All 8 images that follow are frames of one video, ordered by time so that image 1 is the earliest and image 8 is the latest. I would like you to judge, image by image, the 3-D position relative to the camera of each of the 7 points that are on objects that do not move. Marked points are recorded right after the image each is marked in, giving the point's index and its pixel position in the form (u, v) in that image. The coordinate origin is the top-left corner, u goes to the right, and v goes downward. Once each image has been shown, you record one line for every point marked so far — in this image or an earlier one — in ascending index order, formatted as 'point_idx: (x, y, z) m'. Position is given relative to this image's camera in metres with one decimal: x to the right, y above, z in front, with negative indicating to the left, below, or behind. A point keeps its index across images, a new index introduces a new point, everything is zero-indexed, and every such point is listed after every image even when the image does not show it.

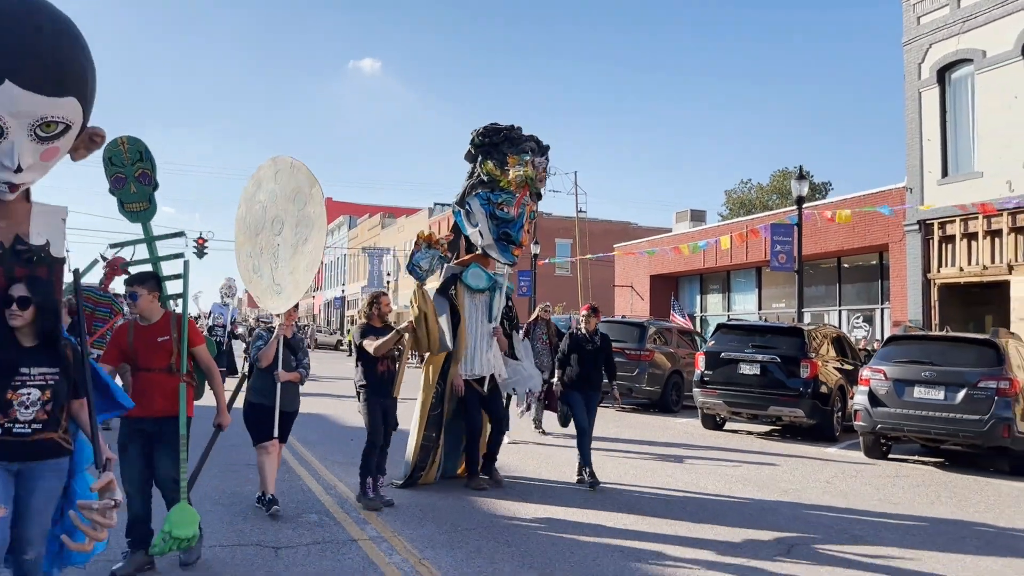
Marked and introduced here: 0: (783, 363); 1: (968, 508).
0: (+3.6, -1.0, +12.0) m
1: (+4.0, -2.1, +7.9) m
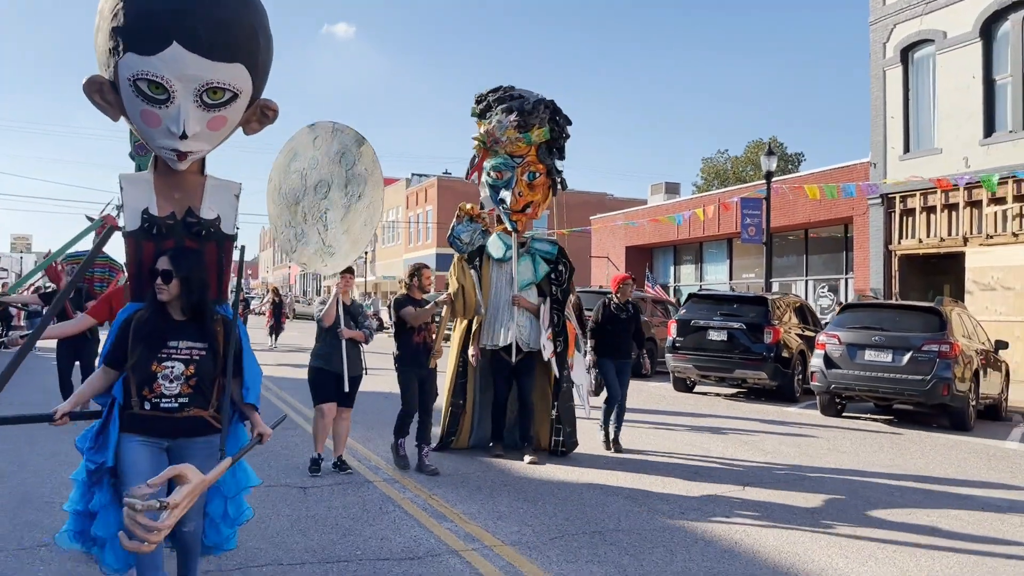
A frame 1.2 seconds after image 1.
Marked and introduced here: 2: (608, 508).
0: (+3.4, -0.6, +13.0) m
1: (+3.9, -1.8, +8.9) m
2: (+0.6, -1.5, +5.9) m
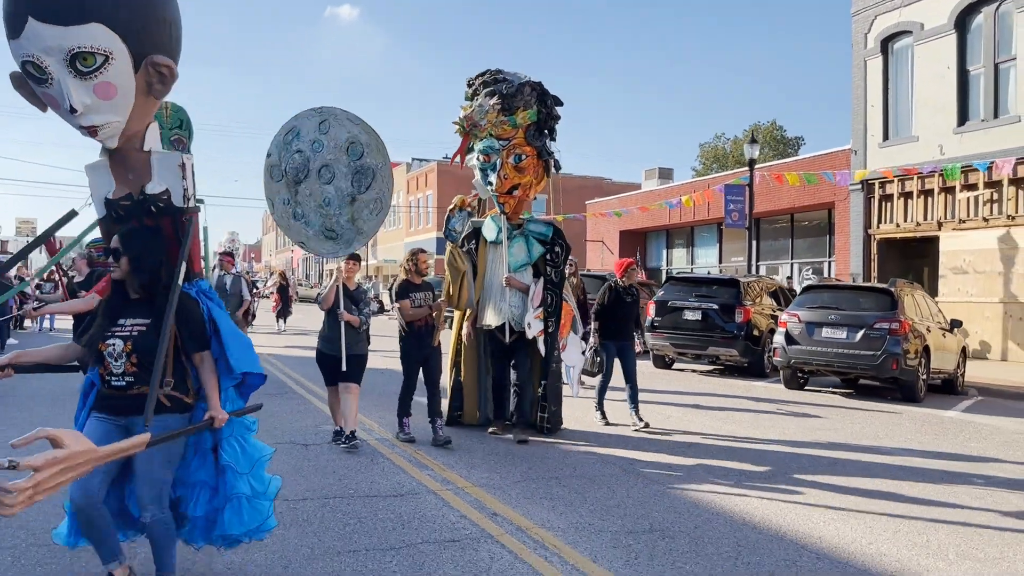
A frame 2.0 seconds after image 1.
0: (+3.2, -0.4, +13.9) m
1: (+3.7, -1.6, +9.8) m
2: (+0.4, -1.3, +6.8) m
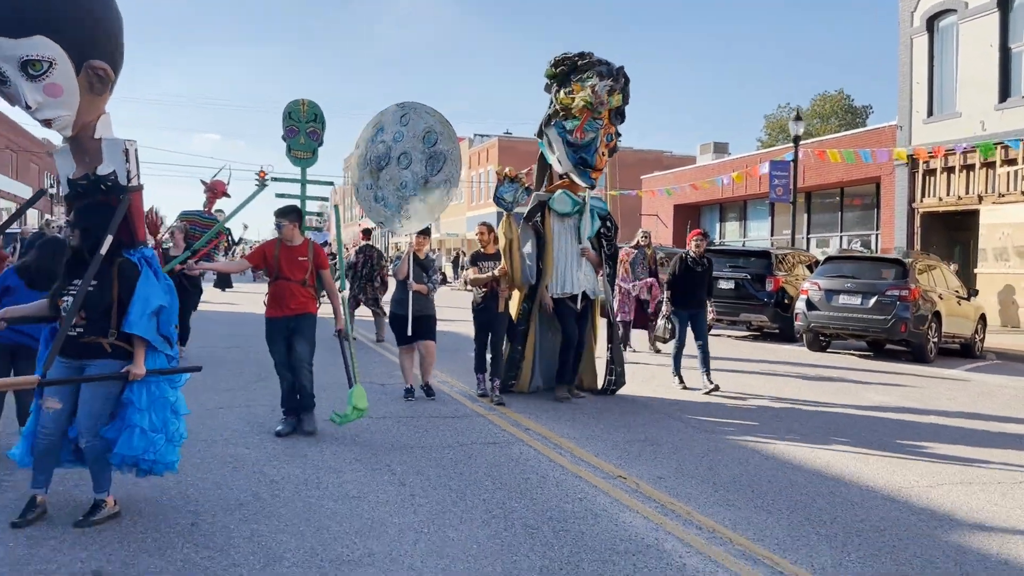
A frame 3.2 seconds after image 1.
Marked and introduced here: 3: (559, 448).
0: (+4.1, +0.1, +15.1) m
1: (+4.3, -1.3, +11.1) m
2: (+0.8, -1.1, +8.3) m
3: (+0.3, -1.0, +5.8) m
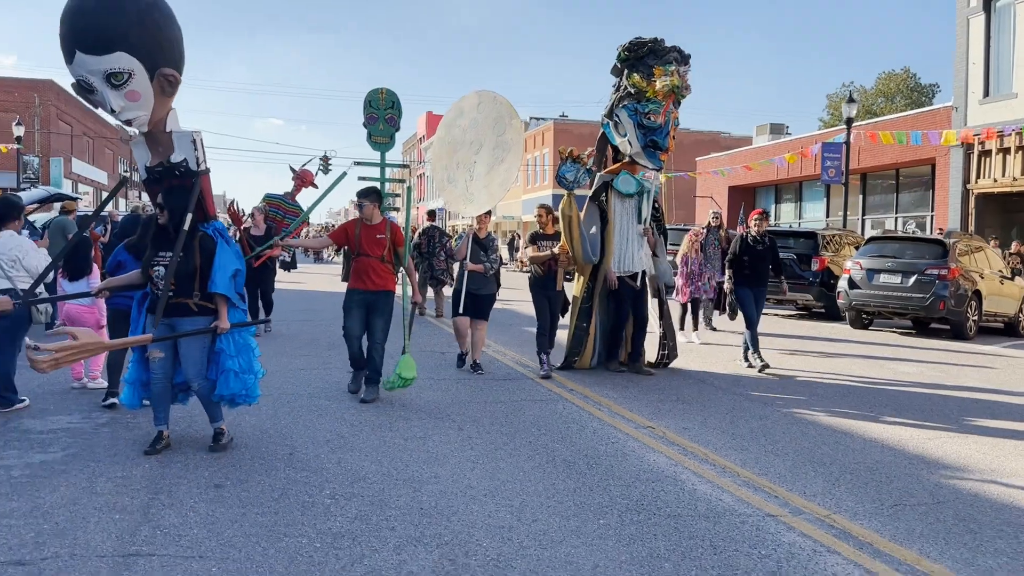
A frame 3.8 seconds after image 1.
0: (+5.0, +0.5, +15.6) m
1: (+4.9, -1.0, +11.6) m
2: (+1.3, -0.8, +9.0) m
3: (+0.7, -0.9, +6.5) m
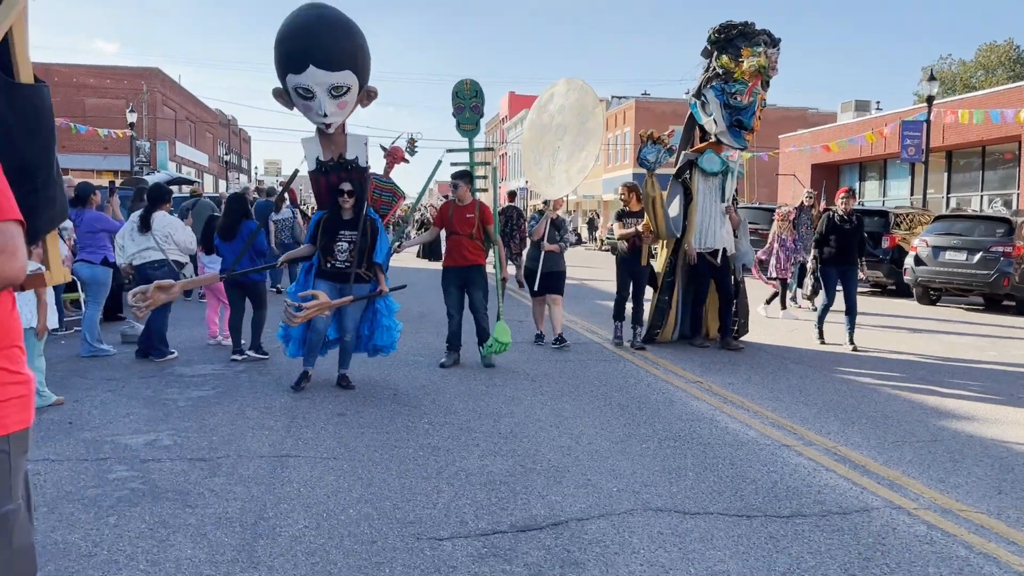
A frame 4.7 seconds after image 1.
0: (+6.4, +0.9, +16.0) m
1: (+6.0, -0.7, +12.0) m
2: (+2.1, -0.5, +9.9) m
3: (+1.2, -0.6, +7.4) m
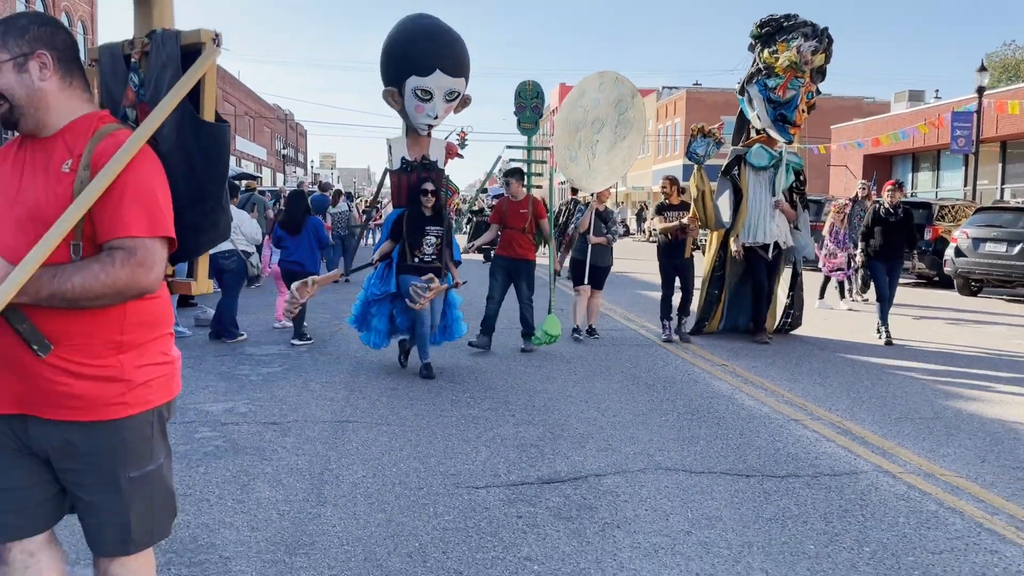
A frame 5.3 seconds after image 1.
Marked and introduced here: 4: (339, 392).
0: (+7.2, +1.0, +16.2) m
1: (+6.6, -0.6, +12.3) m
2: (+2.5, -0.4, +10.3) m
3: (+1.6, -0.5, +7.9) m
4: (-1.1, -0.7, +5.8) m
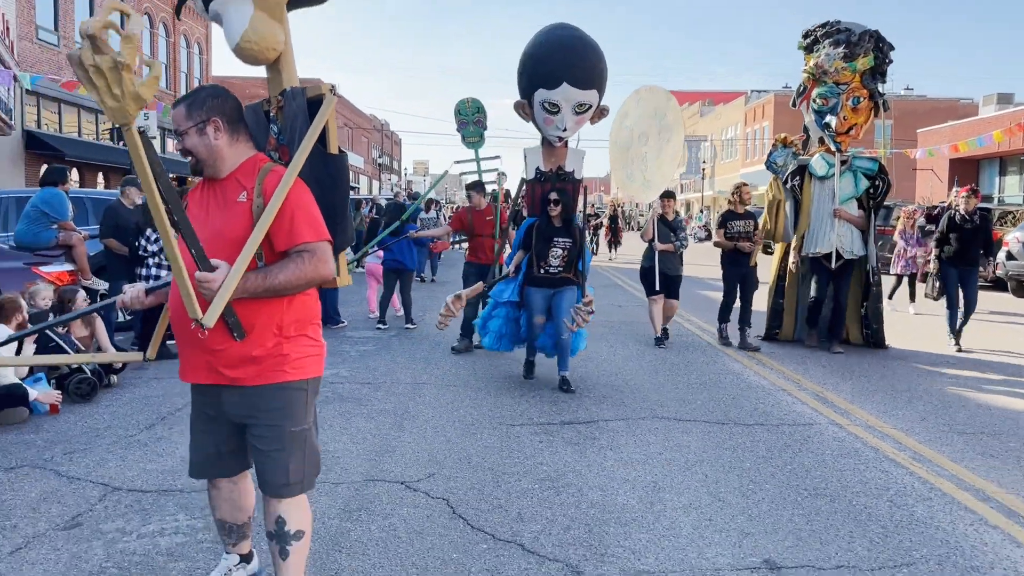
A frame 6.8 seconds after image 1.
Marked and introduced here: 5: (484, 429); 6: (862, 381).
0: (+8.6, +1.0, +16.8) m
1: (+7.5, -0.6, +12.9) m
2: (+3.3, -0.4, +11.4) m
3: (+2.1, -0.5, +9.1) m
4: (-0.8, -0.6, +7.3) m
5: (-0.2, -0.8, +5.2) m
6: (+2.8, -0.7, +7.0) m
